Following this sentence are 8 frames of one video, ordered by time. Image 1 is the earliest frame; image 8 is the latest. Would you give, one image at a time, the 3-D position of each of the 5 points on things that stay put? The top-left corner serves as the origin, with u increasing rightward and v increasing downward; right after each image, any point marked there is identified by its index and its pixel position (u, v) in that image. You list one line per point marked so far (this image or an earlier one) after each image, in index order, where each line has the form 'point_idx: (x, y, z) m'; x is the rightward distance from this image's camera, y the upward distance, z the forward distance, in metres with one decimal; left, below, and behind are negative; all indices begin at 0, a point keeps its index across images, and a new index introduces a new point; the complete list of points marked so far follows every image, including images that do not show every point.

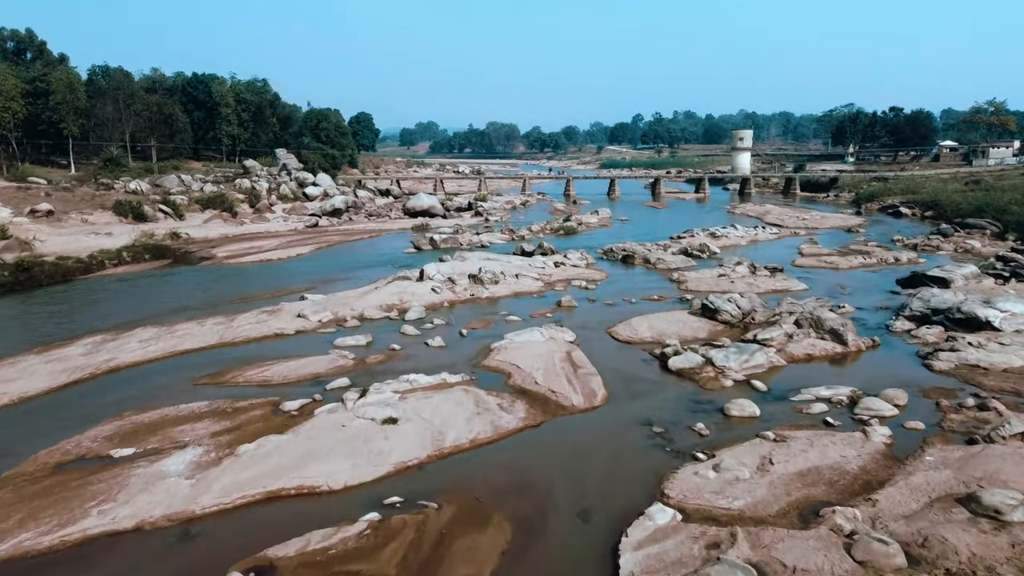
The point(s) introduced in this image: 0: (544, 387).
0: (+0.8, -2.3, +18.9) m
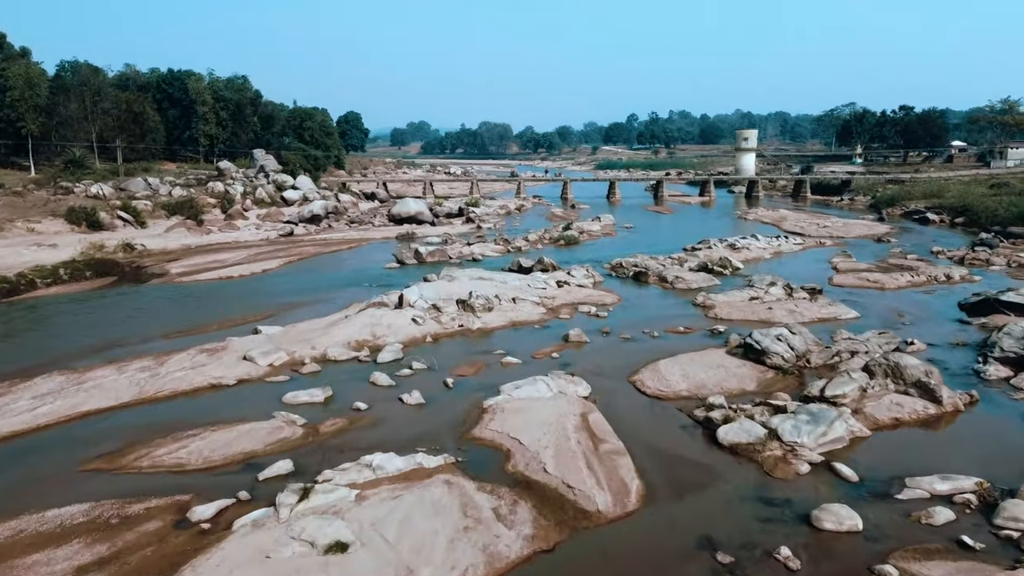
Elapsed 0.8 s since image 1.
0: (+0.8, -3.2, +13.8) m
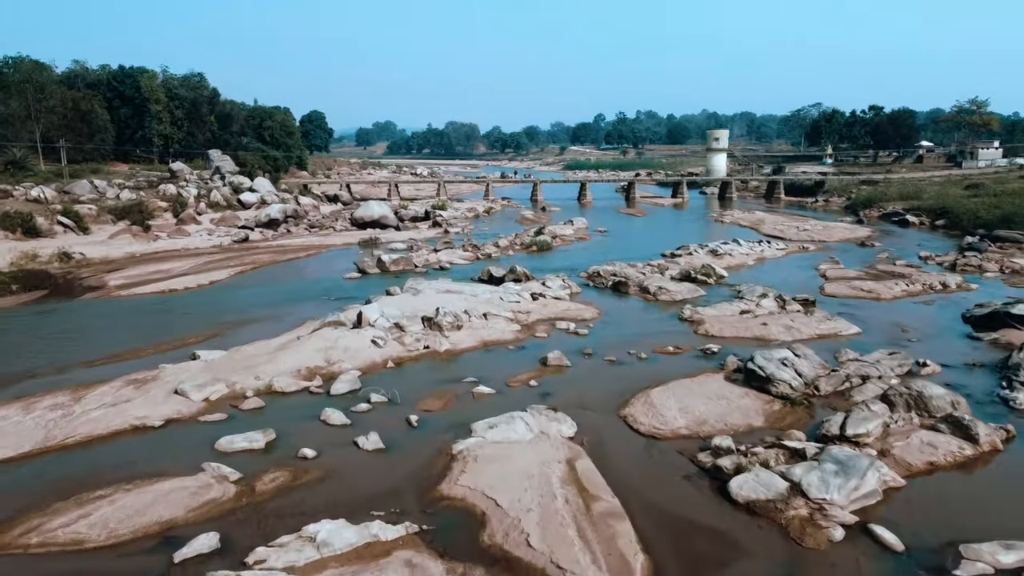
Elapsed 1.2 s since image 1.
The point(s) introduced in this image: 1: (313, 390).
0: (+0.4, -3.7, +11.3) m
1: (-4.7, -2.4, +19.2) m
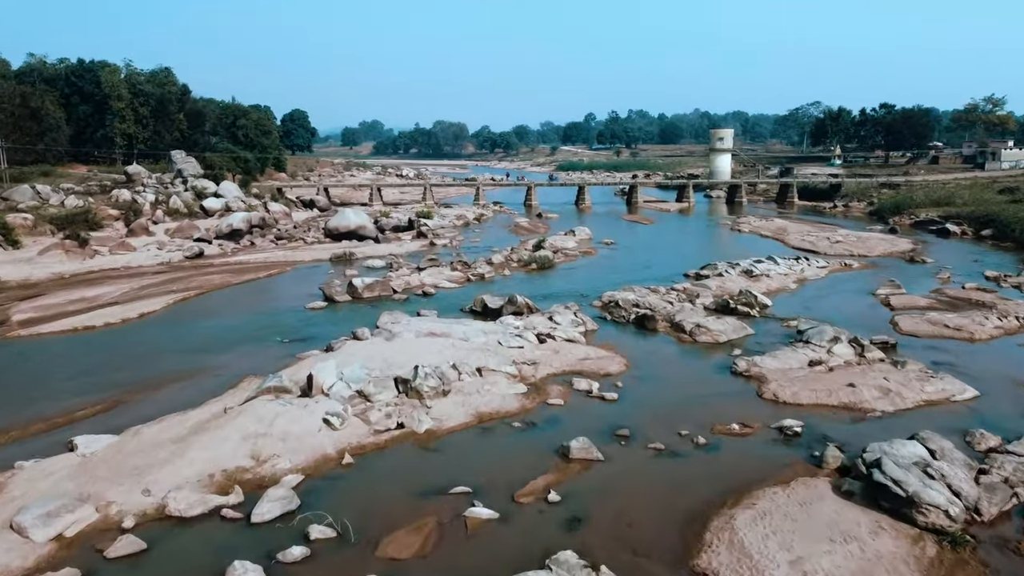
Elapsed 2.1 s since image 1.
0: (+0.7, -4.8, +5.1) m
1: (-4.5, -3.6, +12.9) m
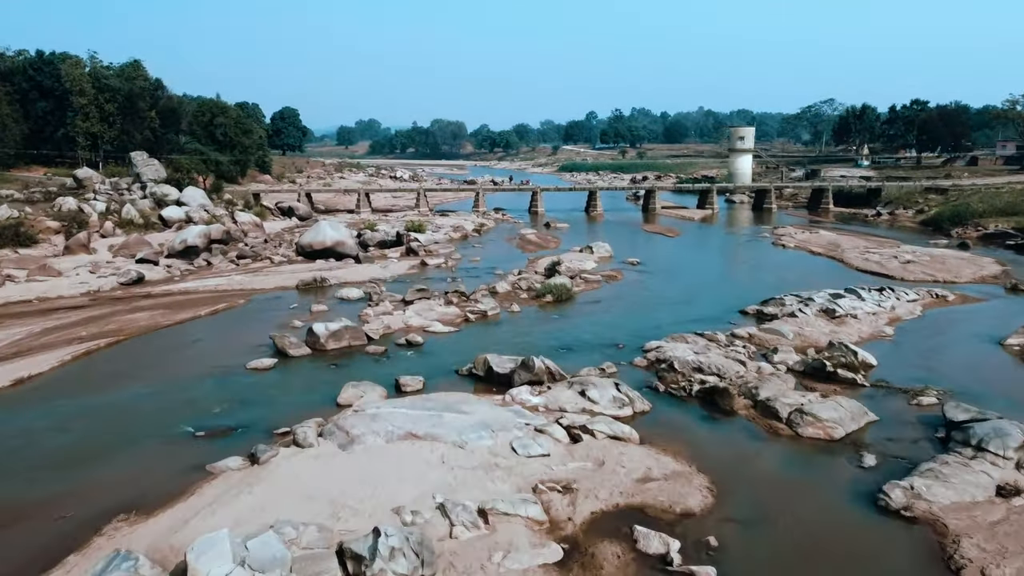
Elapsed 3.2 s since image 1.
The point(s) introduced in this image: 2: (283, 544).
0: (+1.1, -6.3, -2.6) m
1: (-4.1, -5.0, +5.2) m
2: (-3.0, -3.3, +10.8) m
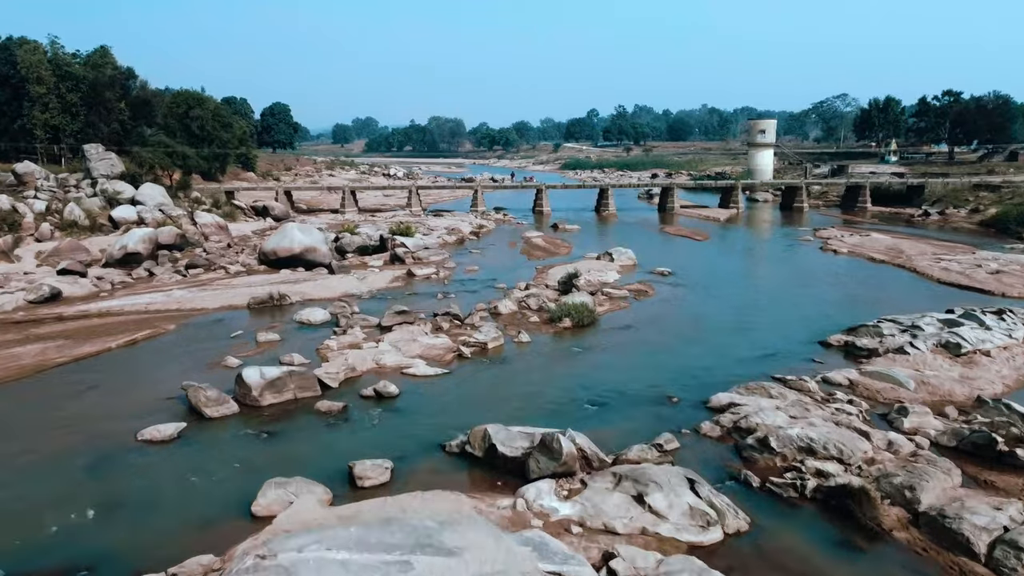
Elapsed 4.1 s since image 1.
0: (+1.3, -6.9, -9.4) m
1: (-3.9, -5.6, -1.6) m
2: (-2.8, -4.0, +4.0) m
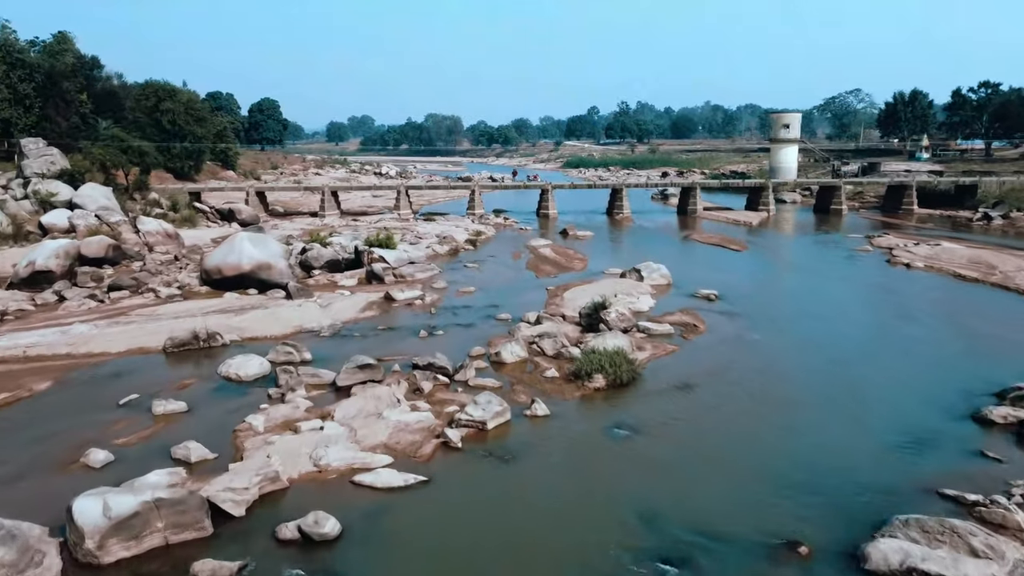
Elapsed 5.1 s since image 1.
0: (+1.6, -7.8, -16.2) m
1: (-3.6, -6.6, -8.5) m
2: (-2.5, -4.9, -2.8) m
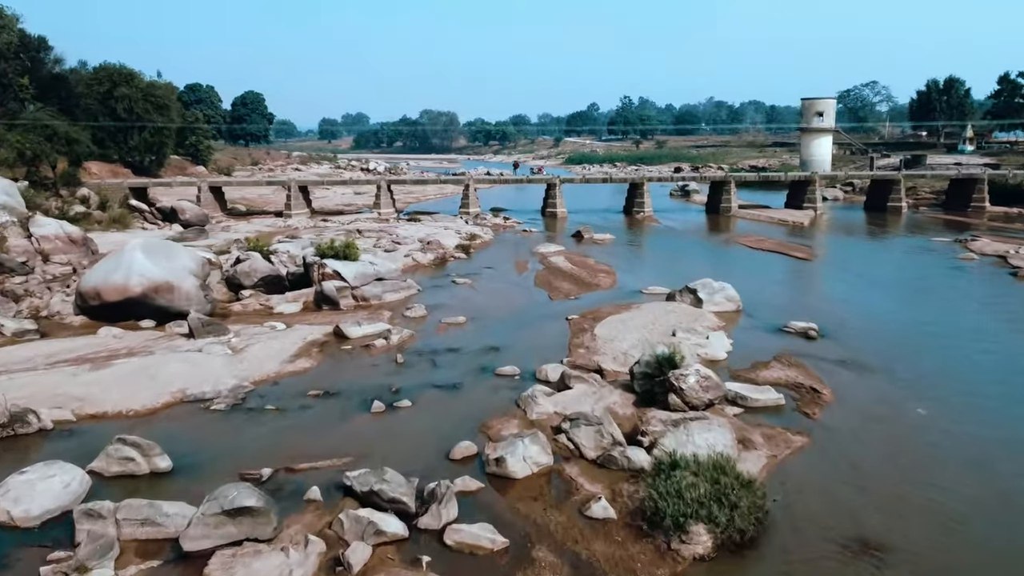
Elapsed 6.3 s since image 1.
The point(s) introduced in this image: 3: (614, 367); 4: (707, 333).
0: (+1.9, -8.6, -24.4) m
1: (-3.4, -7.3, -16.7) m
2: (-2.3, -5.6, -11.1) m
3: (+1.8, -1.3, +14.8) m
4: (+4.1, -0.8, +17.2) m
